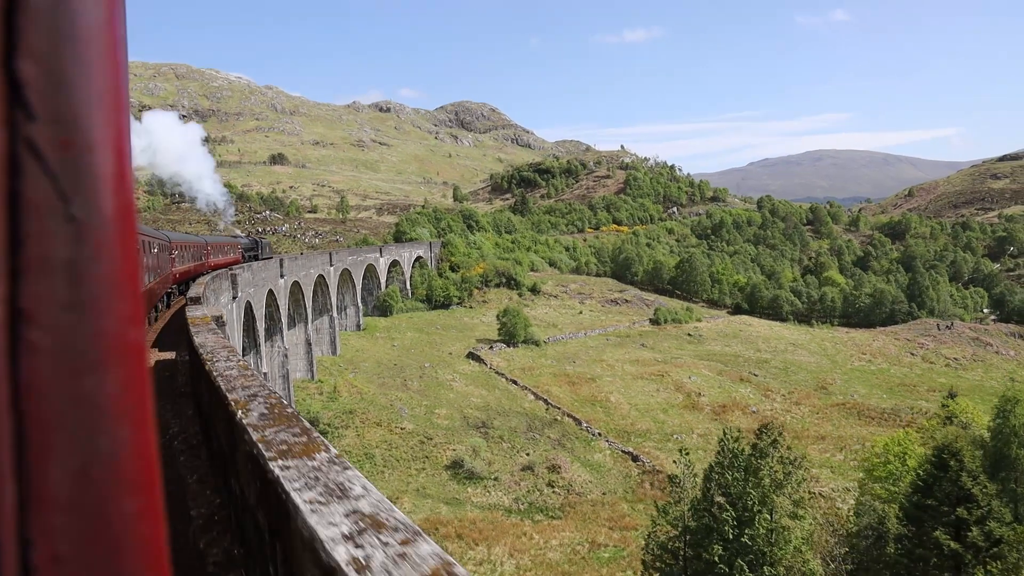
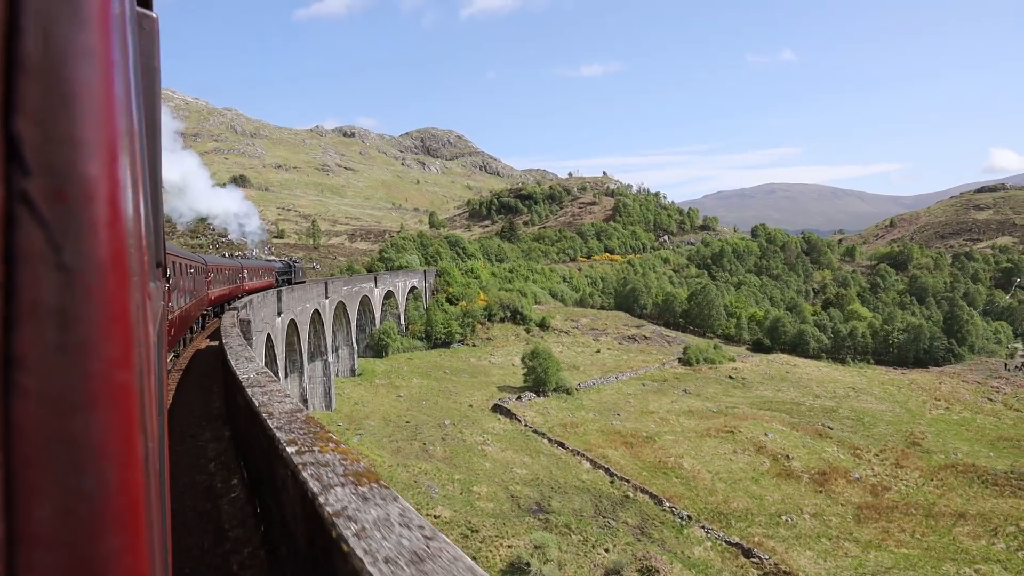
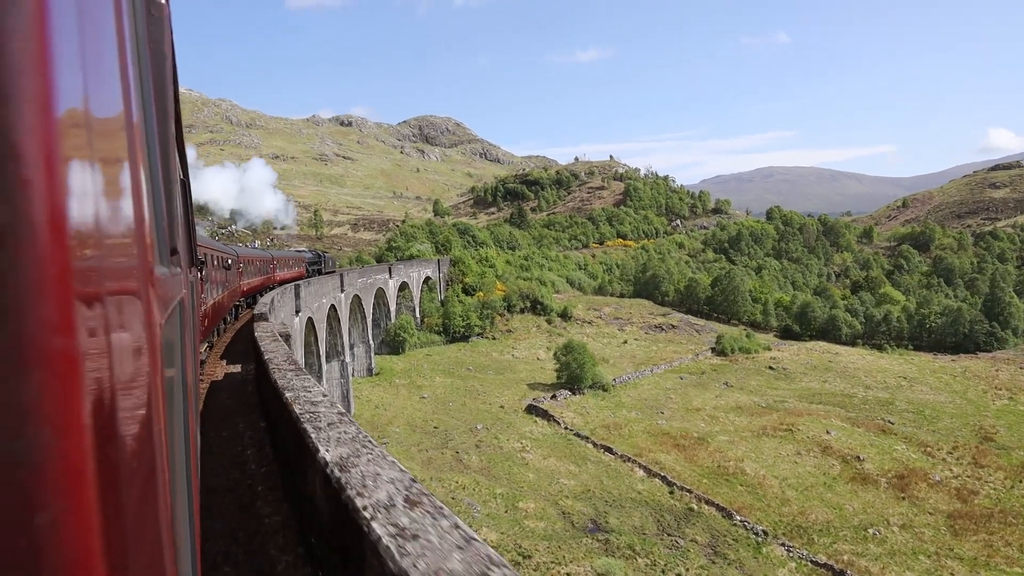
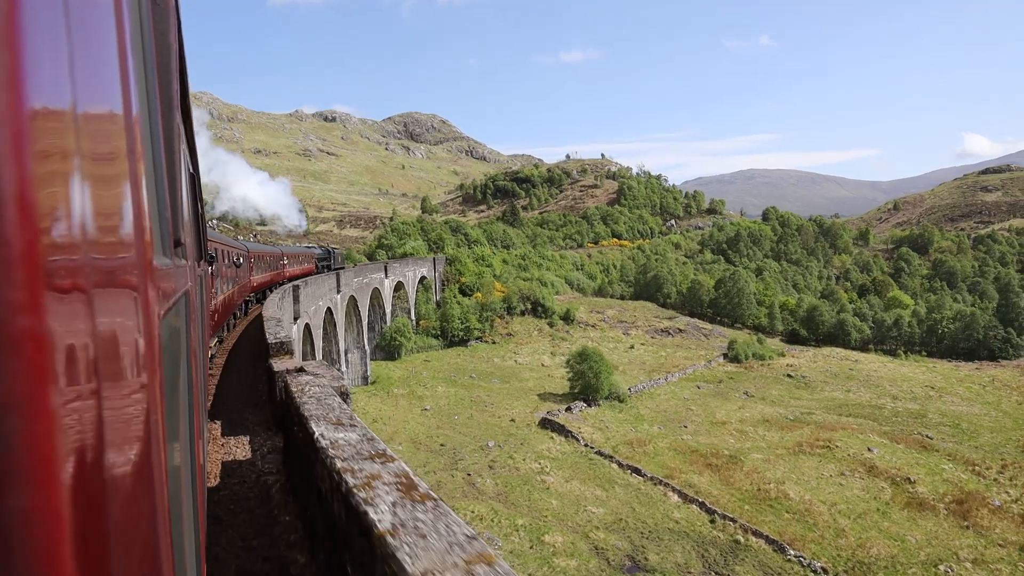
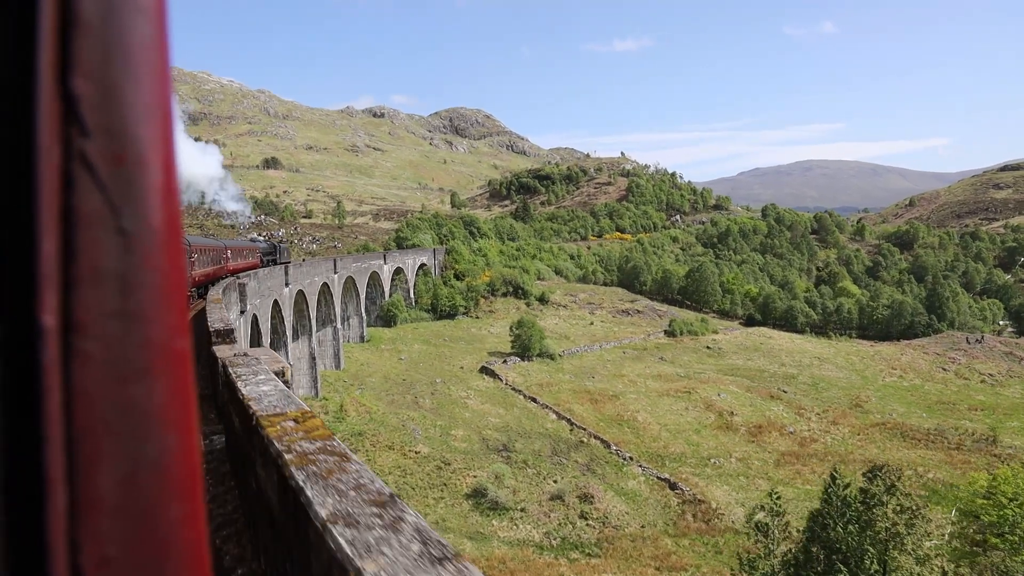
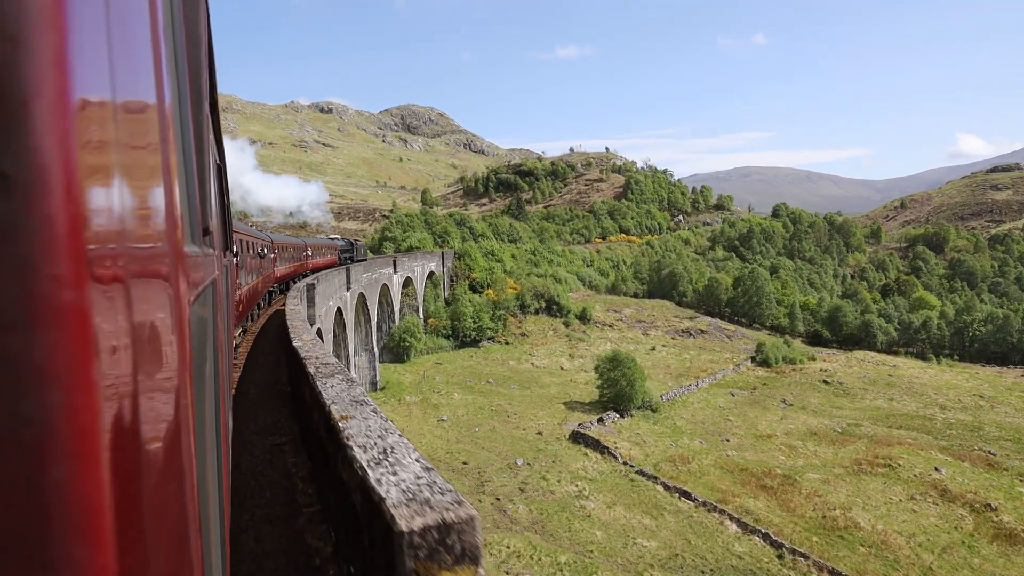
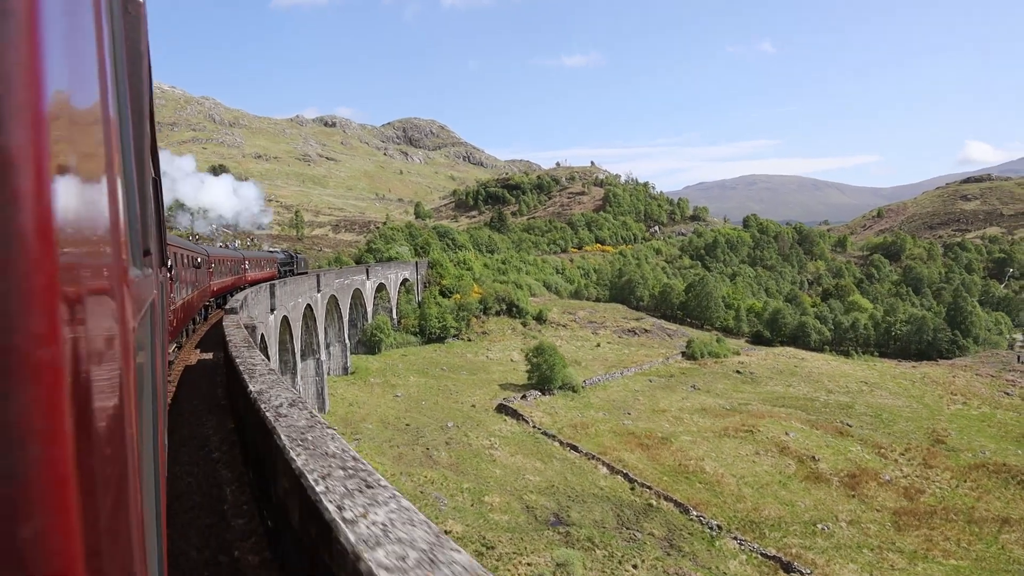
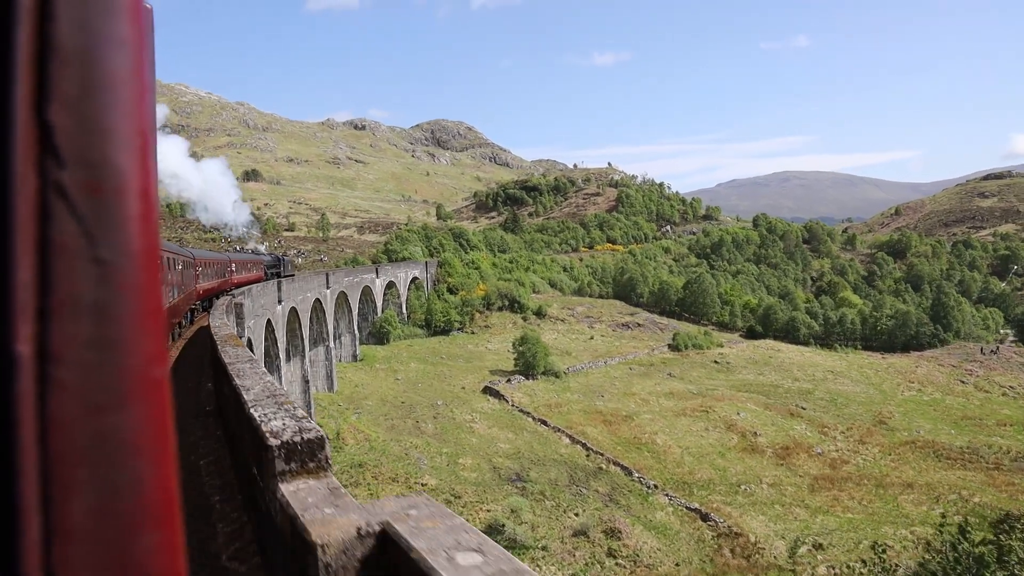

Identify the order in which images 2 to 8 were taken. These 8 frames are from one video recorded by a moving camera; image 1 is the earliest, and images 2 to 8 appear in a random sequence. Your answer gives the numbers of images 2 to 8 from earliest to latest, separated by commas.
5, 8, 2, 7, 3, 4, 6
